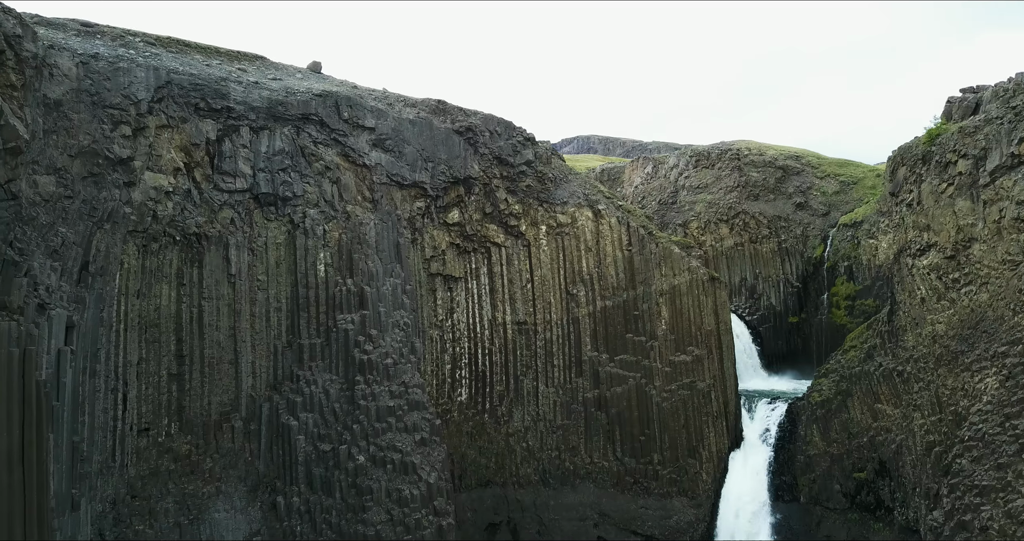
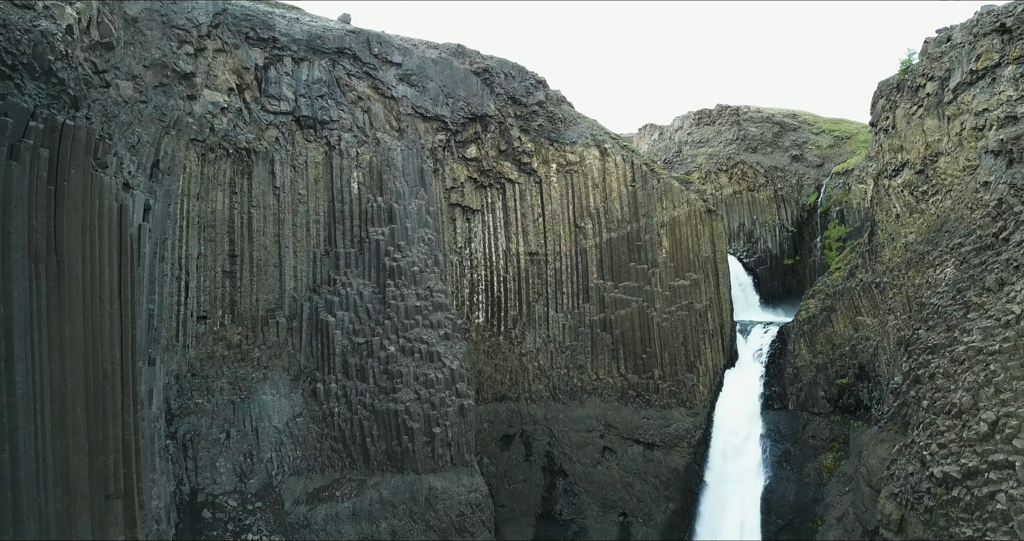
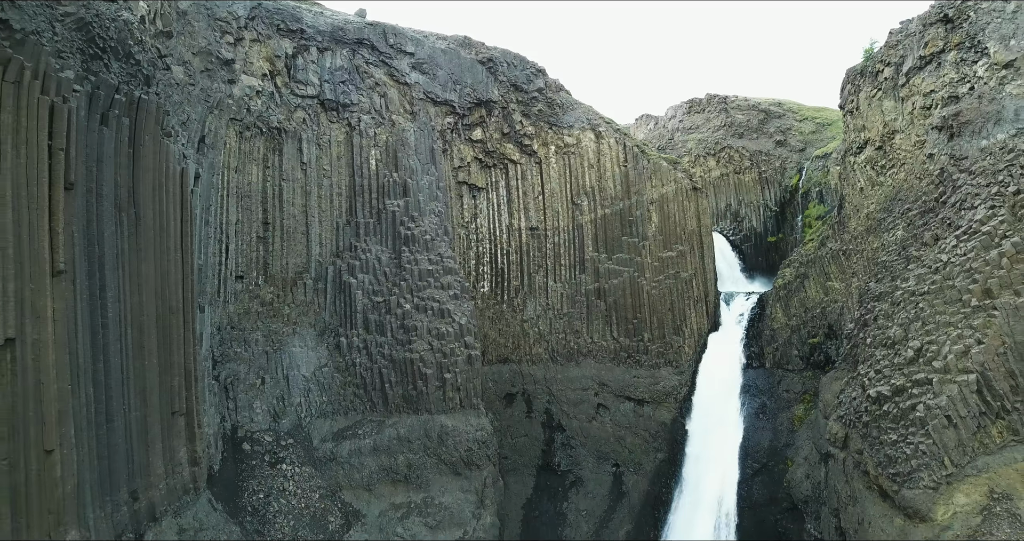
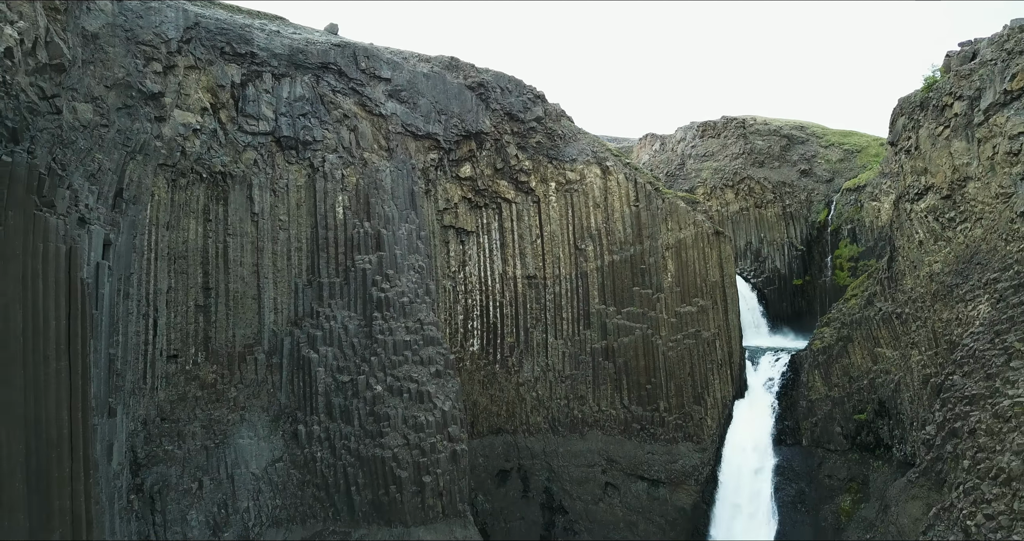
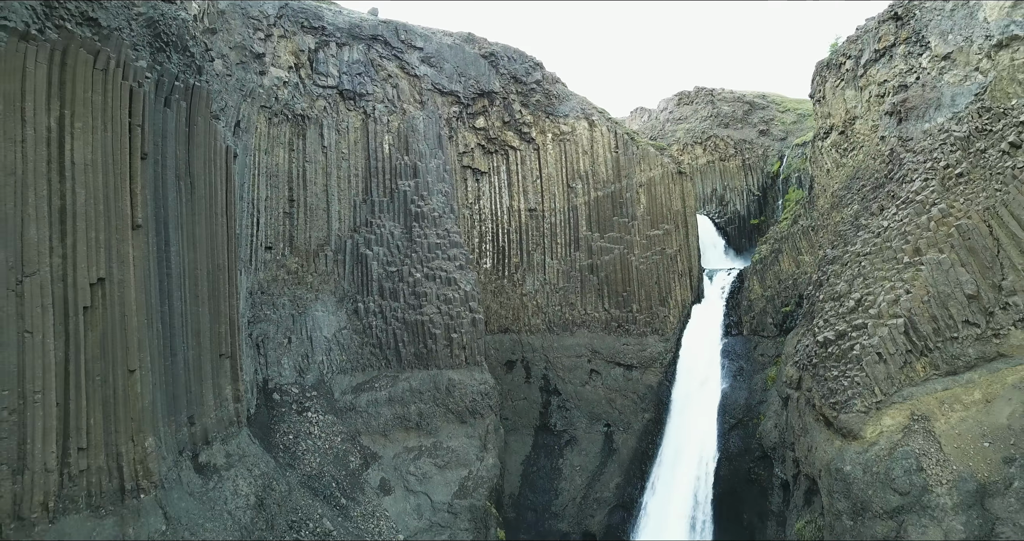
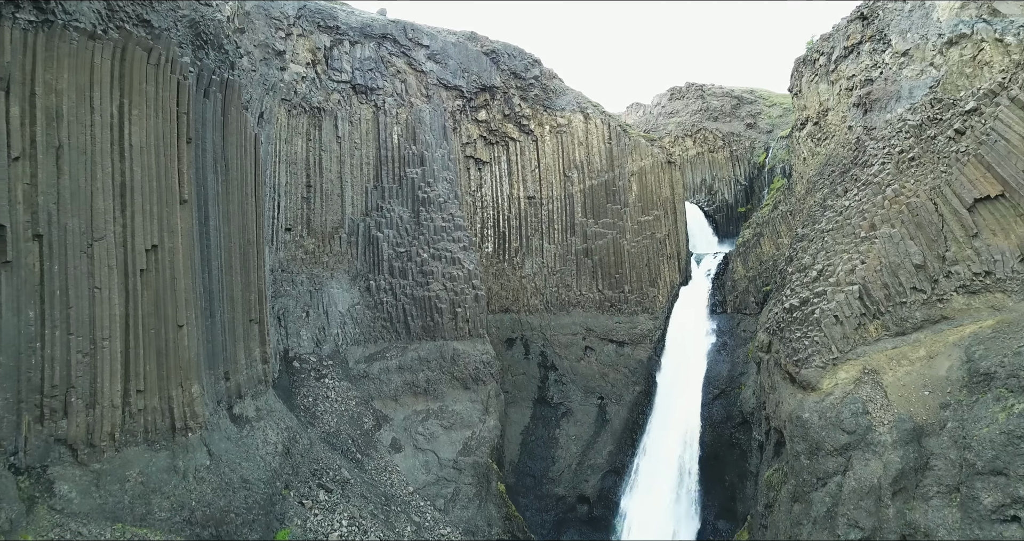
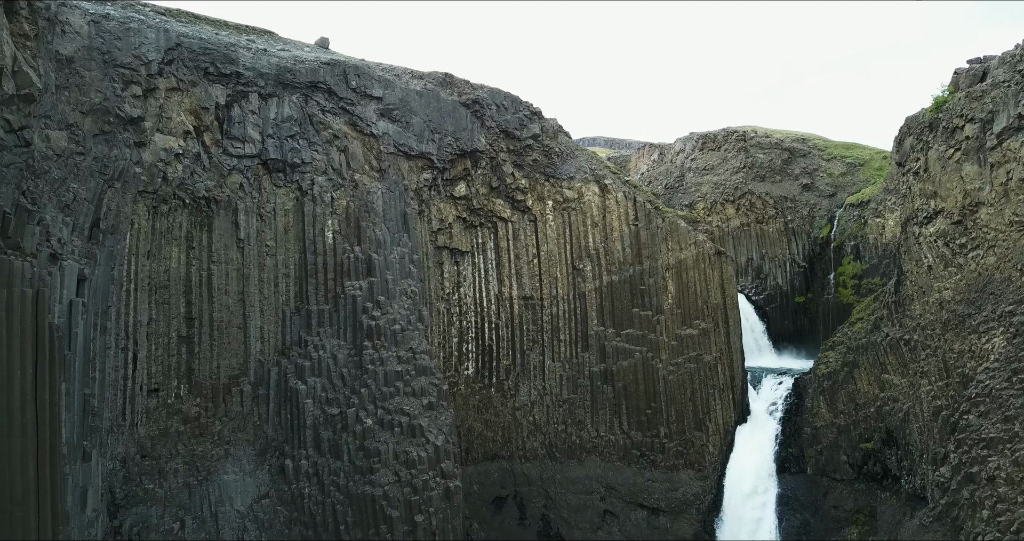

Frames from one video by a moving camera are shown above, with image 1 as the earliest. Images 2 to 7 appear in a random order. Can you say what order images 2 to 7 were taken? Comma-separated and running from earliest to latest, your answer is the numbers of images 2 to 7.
7, 4, 2, 3, 5, 6
